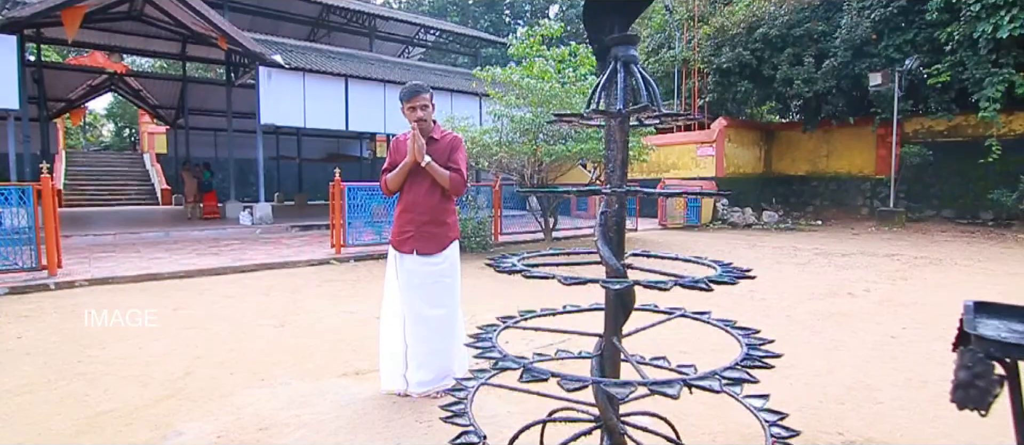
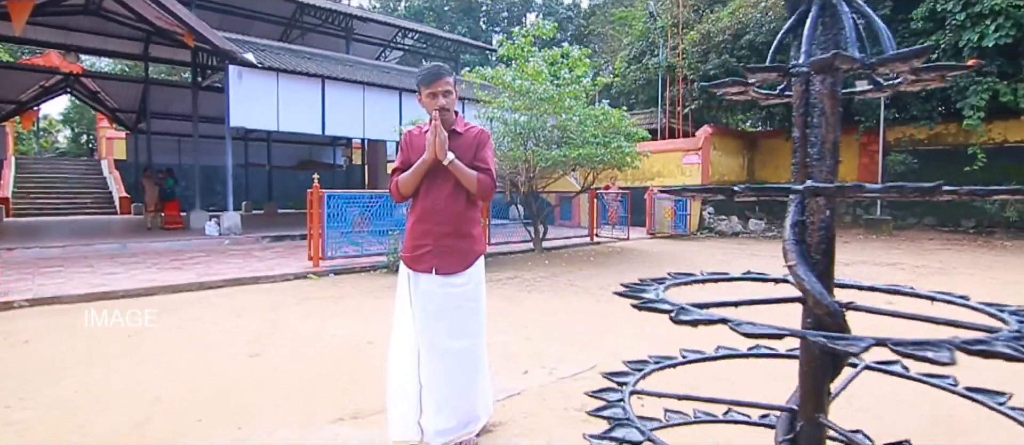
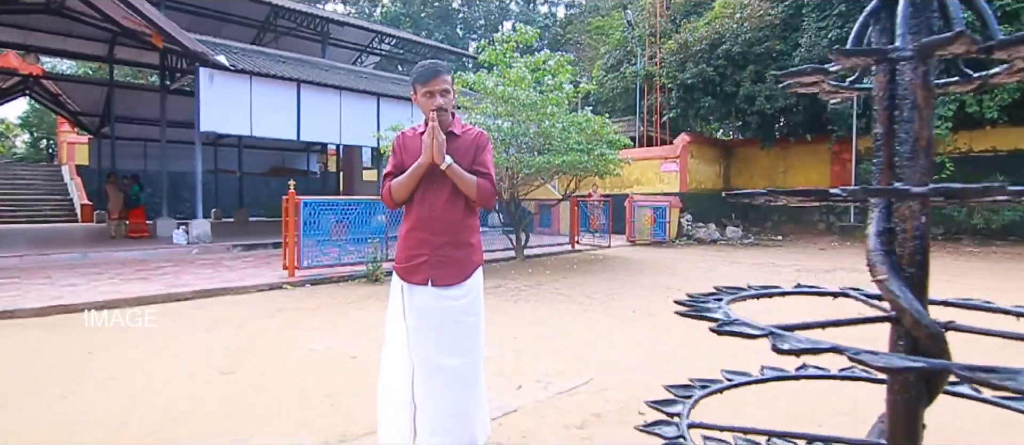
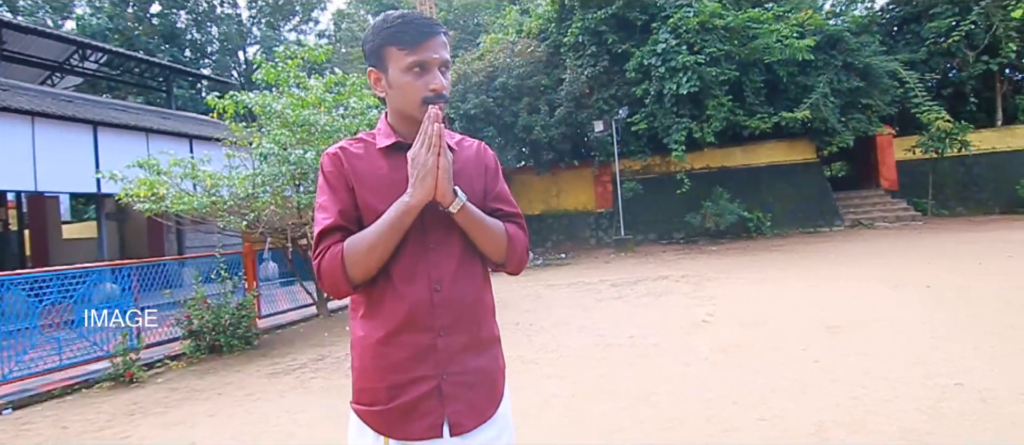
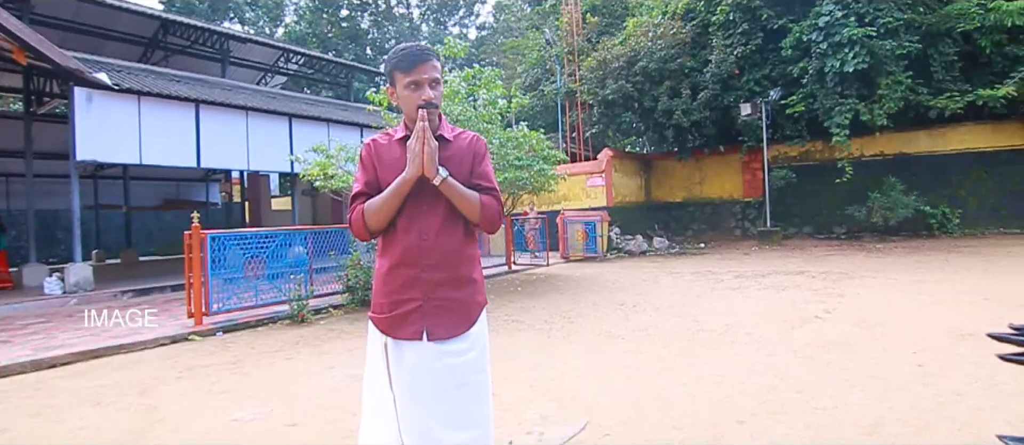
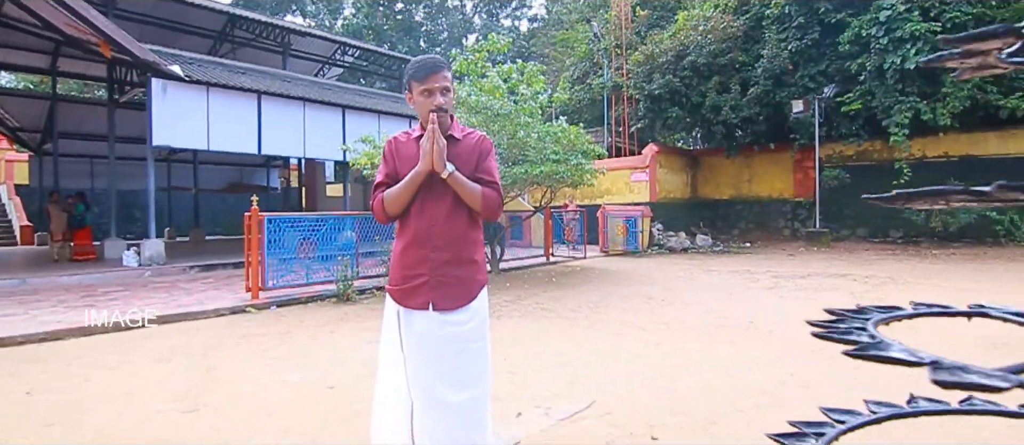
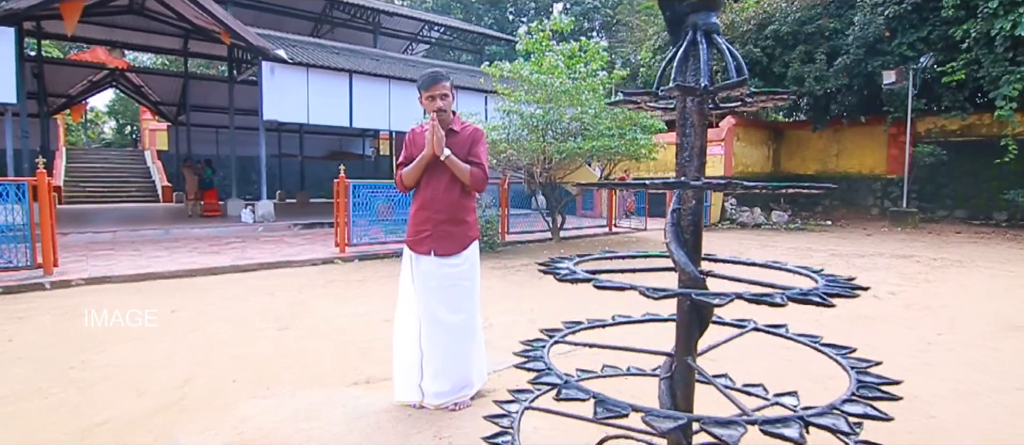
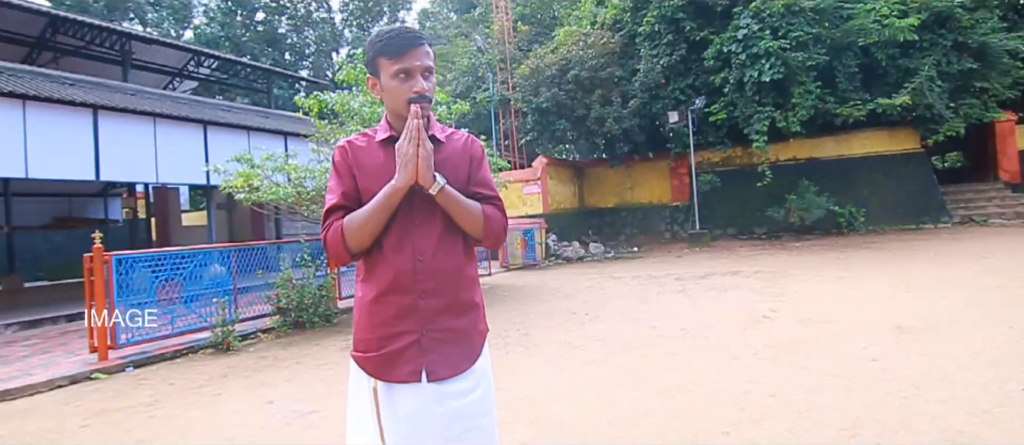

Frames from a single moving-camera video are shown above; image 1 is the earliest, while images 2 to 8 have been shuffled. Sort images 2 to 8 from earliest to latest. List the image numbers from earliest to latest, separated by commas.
7, 2, 3, 6, 5, 8, 4
